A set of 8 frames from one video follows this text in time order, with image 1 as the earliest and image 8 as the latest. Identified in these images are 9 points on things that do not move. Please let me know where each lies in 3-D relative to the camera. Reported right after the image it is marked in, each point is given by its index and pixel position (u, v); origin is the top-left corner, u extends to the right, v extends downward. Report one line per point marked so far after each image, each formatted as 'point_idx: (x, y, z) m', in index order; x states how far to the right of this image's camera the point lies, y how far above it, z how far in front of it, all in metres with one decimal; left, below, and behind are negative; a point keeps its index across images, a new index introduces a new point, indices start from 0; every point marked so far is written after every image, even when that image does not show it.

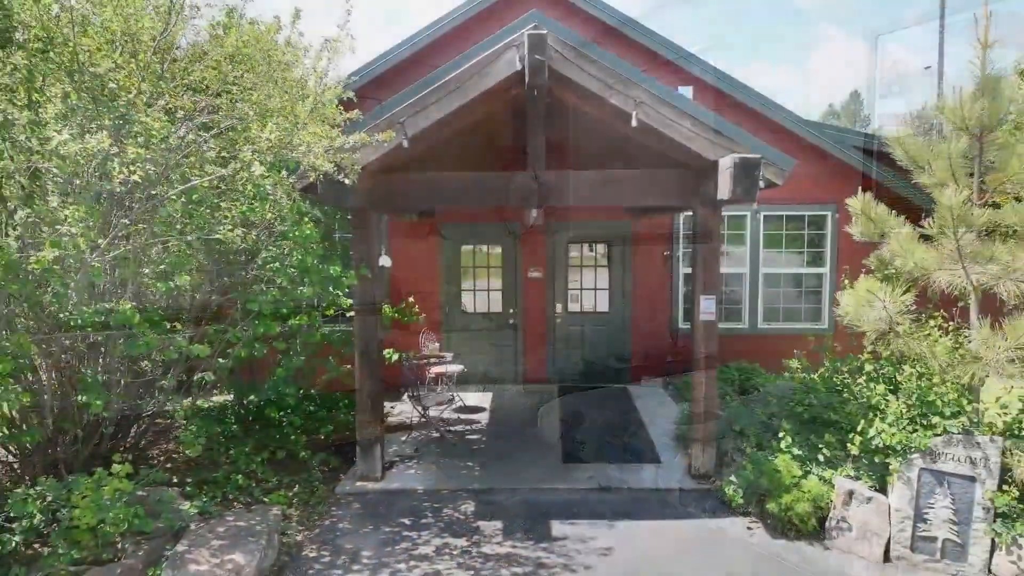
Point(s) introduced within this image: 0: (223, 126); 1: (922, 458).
0: (-1.8, +1.0, +4.3) m
1: (+2.5, -1.0, +4.2) m
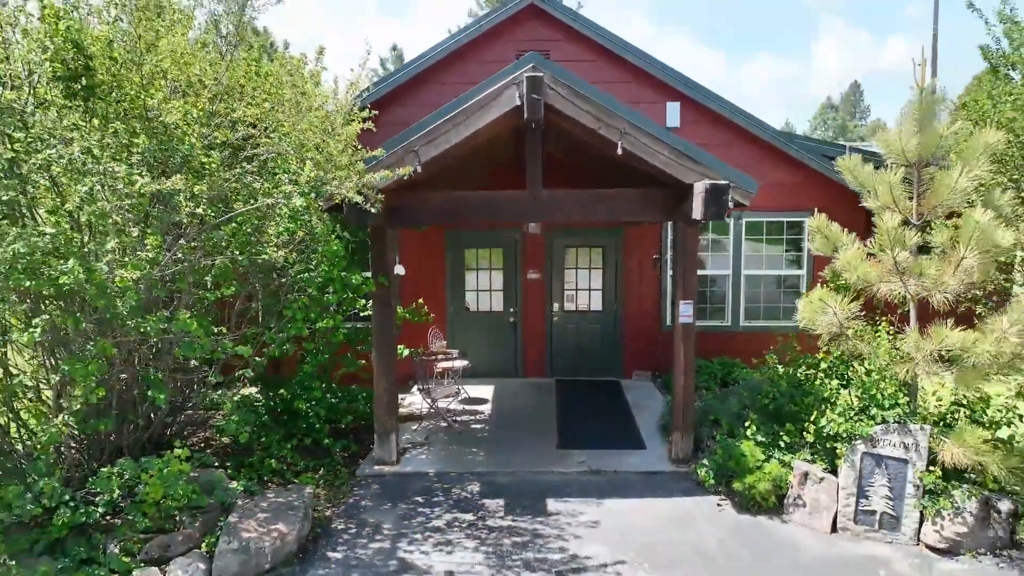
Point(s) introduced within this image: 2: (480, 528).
0: (-1.8, +0.9, +5.0) m
1: (+2.5, -1.1, +4.9) m
2: (-0.2, -1.8, +5.1) m
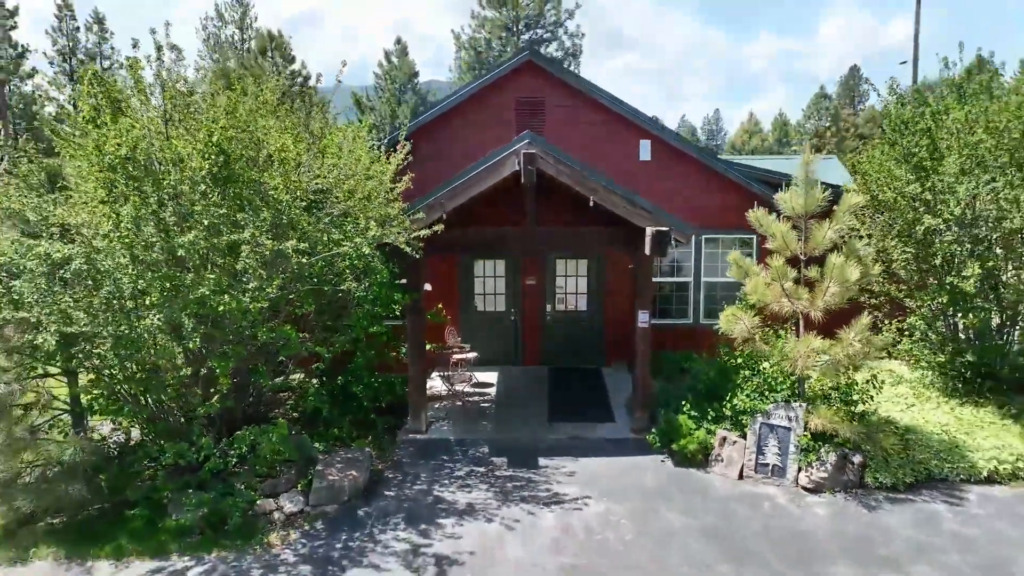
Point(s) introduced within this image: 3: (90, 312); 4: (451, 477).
0: (-1.8, +0.7, +7.0) m
1: (+2.5, -1.3, +7.0) m
2: (-0.2, -2.0, +7.1) m
3: (-3.3, -0.2, +5.6) m
4: (-0.6, -2.0, +7.1) m
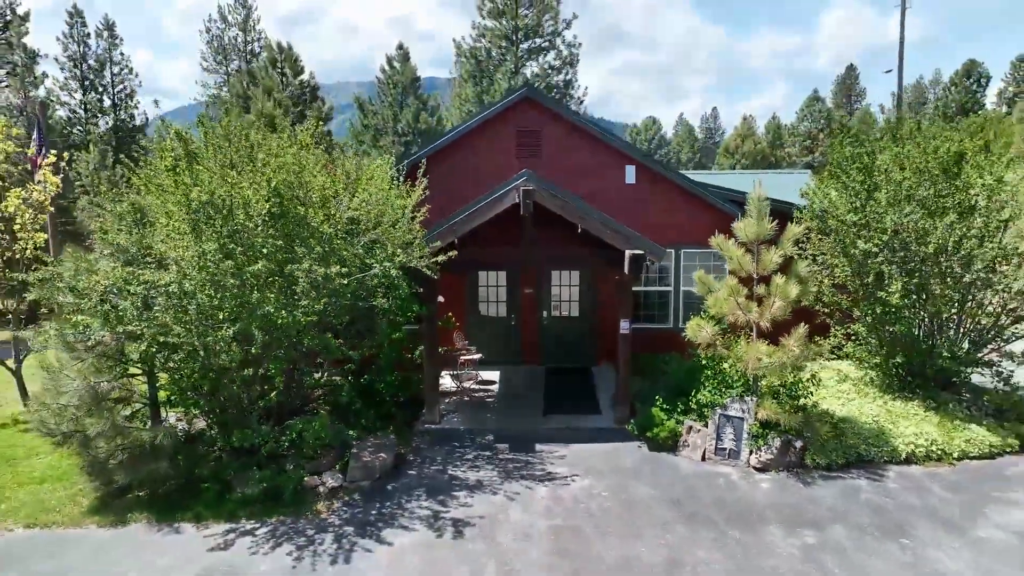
0: (-1.8, +0.5, +8.4) m
1: (+2.6, -1.5, +8.4) m
2: (-0.2, -2.1, +8.6) m
3: (-3.3, -0.4, +7.0) m
4: (-0.6, -2.1, +8.6) m
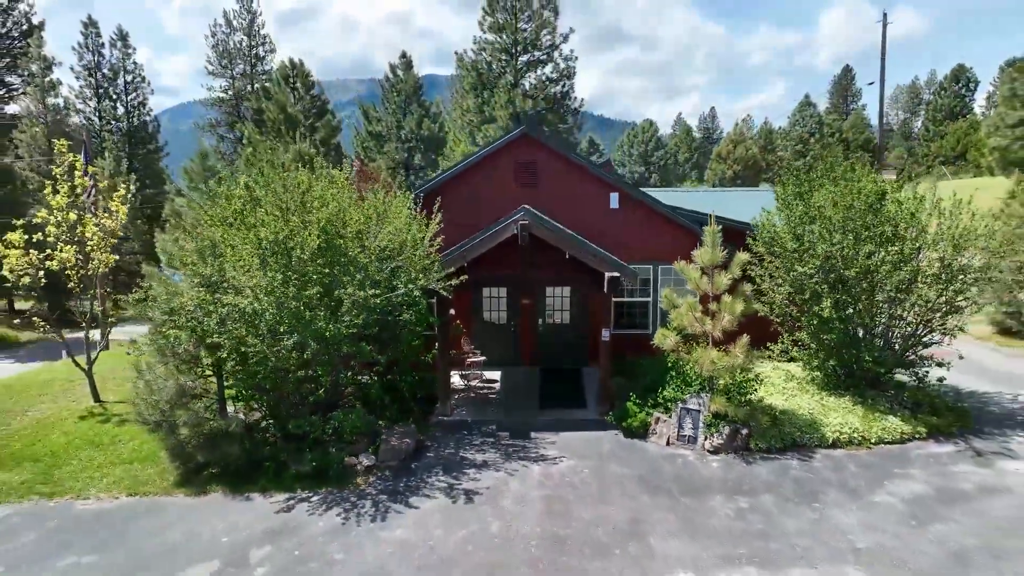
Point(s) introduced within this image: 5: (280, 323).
0: (-1.8, +0.3, +10.2) m
1: (+2.5, -1.7, +10.3) m
2: (-0.2, -2.4, +10.4) m
3: (-3.3, -0.7, +8.8) m
4: (-0.6, -2.4, +10.4) m
5: (-3.0, -0.5, +8.9) m
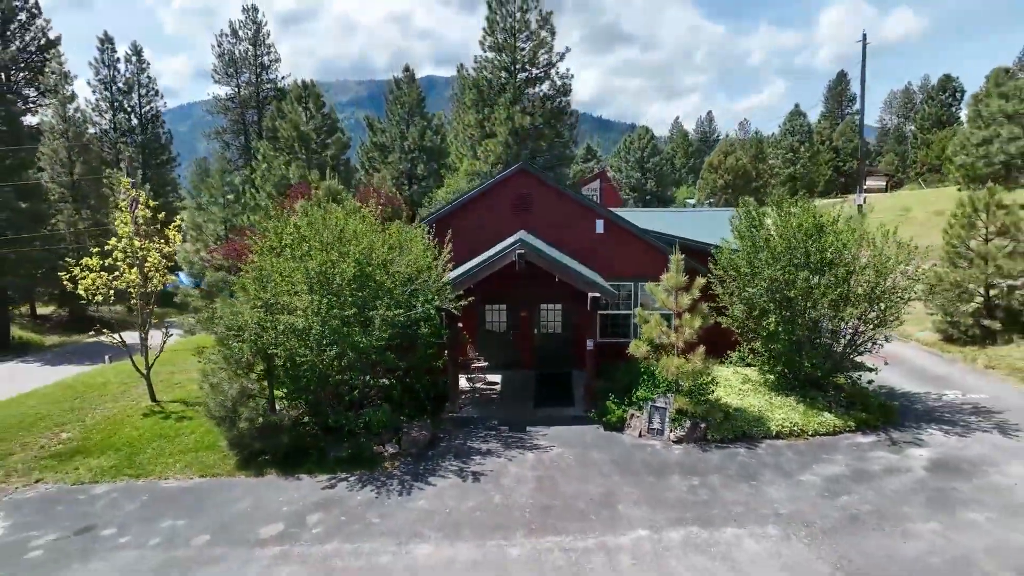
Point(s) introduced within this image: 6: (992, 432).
0: (-1.8, 0.0, +12.4) m
1: (+2.5, -2.0, +12.4) m
2: (-0.2, -2.7, +12.6) m
3: (-3.4, -1.0, +11.0) m
4: (-0.6, -2.7, +12.6) m
5: (-3.0, -0.8, +11.0) m
6: (+8.7, -2.6, +12.3) m
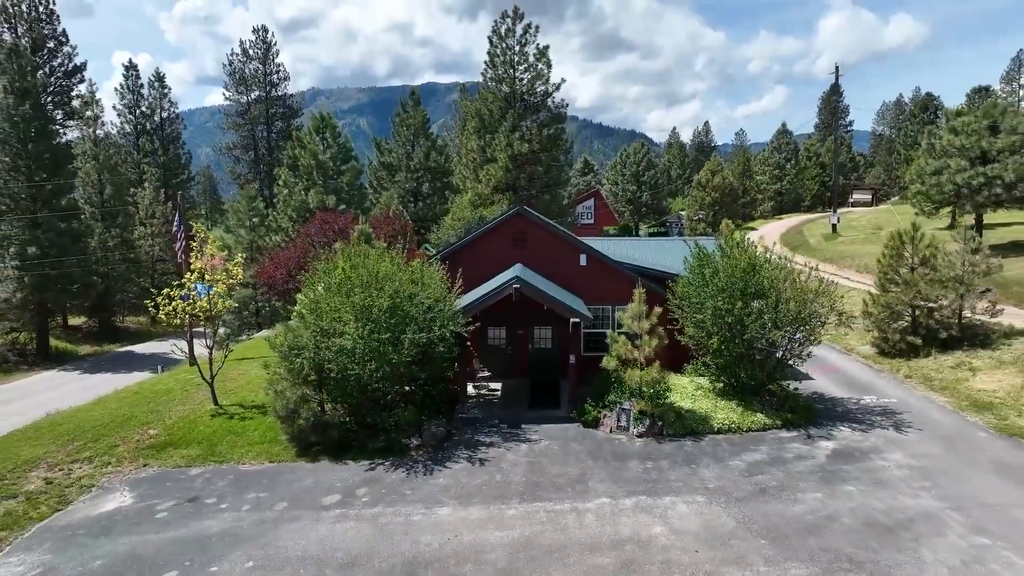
0: (-1.8, -0.7, +15.7) m
1: (+2.5, -2.7, +15.7) m
2: (-0.3, -3.3, +15.9) m
3: (-3.4, -1.6, +14.3) m
4: (-0.7, -3.3, +15.9) m
5: (-3.1, -1.4, +14.4) m
6: (+8.6, -3.2, +15.6) m
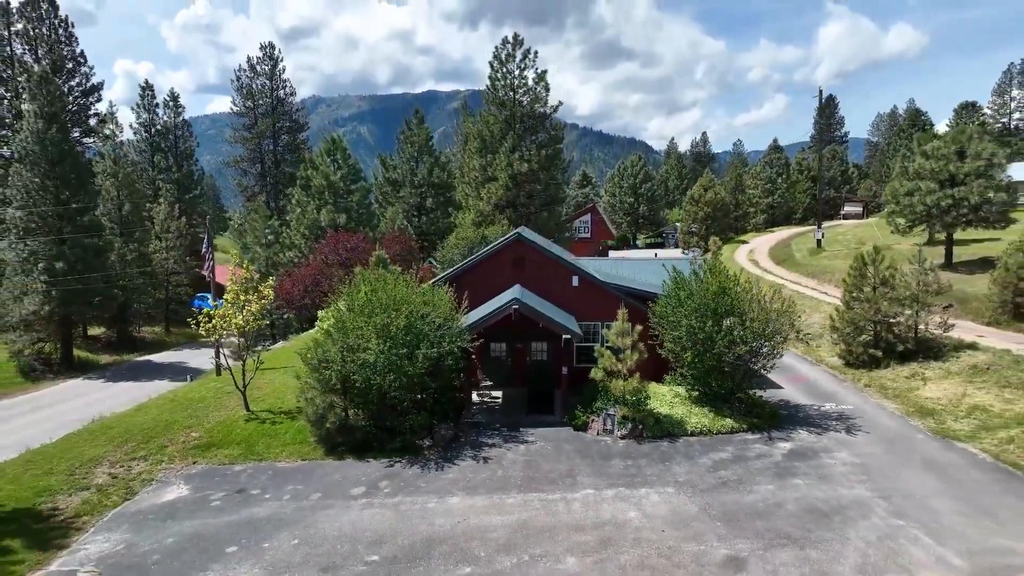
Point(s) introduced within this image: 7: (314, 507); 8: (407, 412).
0: (-1.8, -1.2, +17.9) m
1: (+2.5, -3.2, +17.9) m
2: (-0.3, -3.9, +18.1) m
3: (-3.4, -2.1, +16.6) m
4: (-0.7, -3.9, +18.1) m
5: (-3.1, -1.9, +16.6) m
6: (+8.6, -3.8, +17.8) m
7: (-4.1, -4.5, +14.1) m
8: (-2.7, -3.2, +17.6) m
